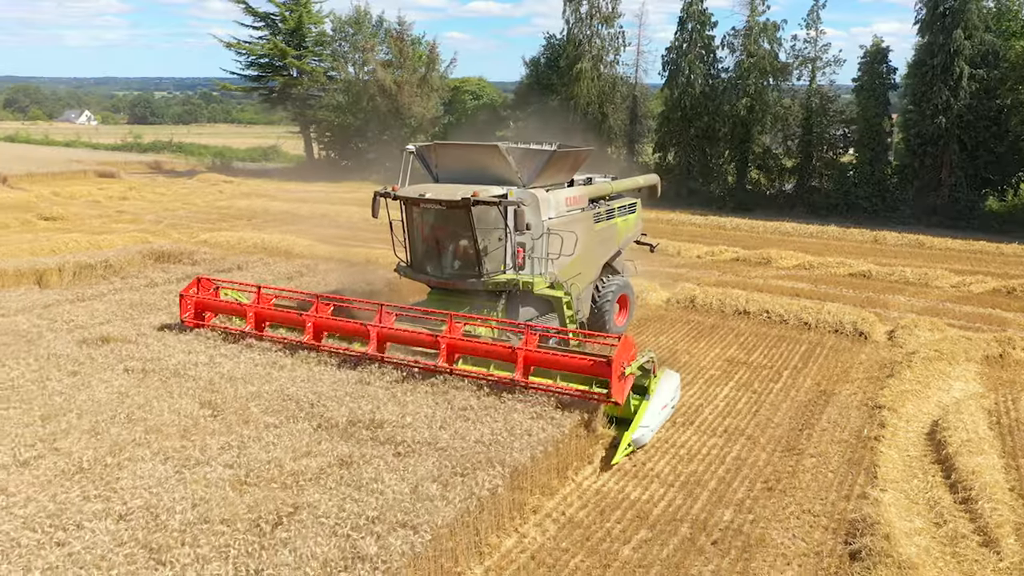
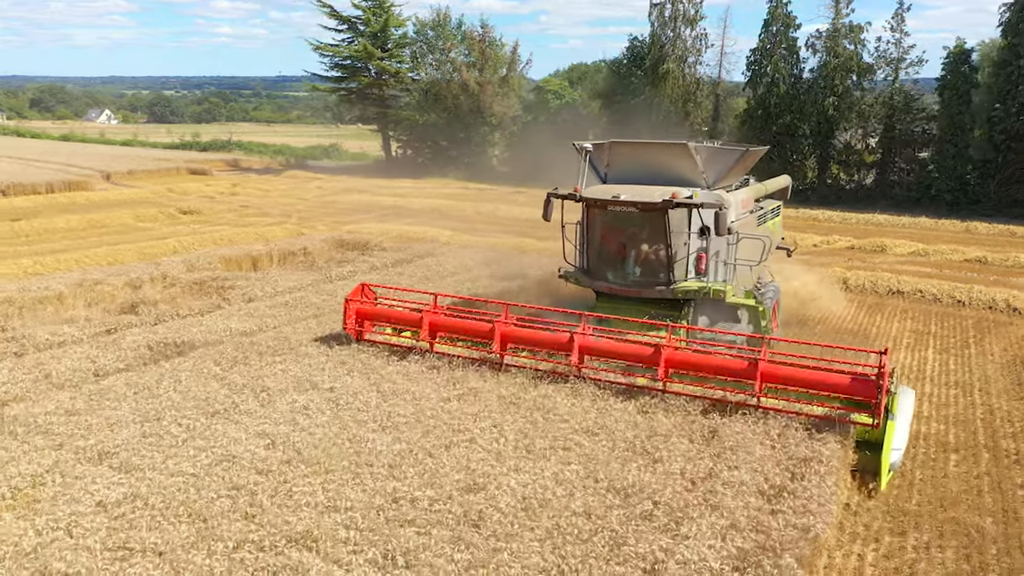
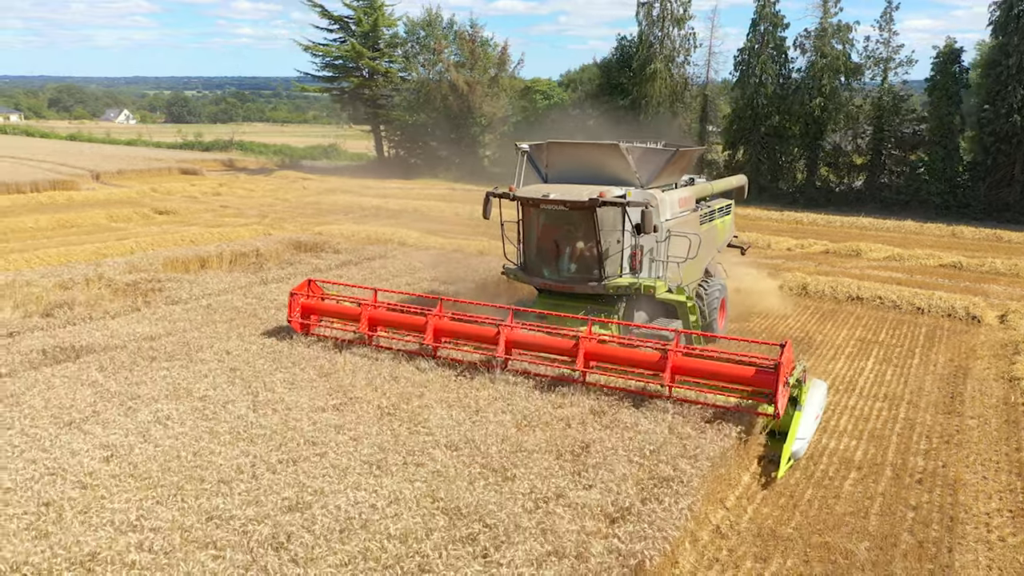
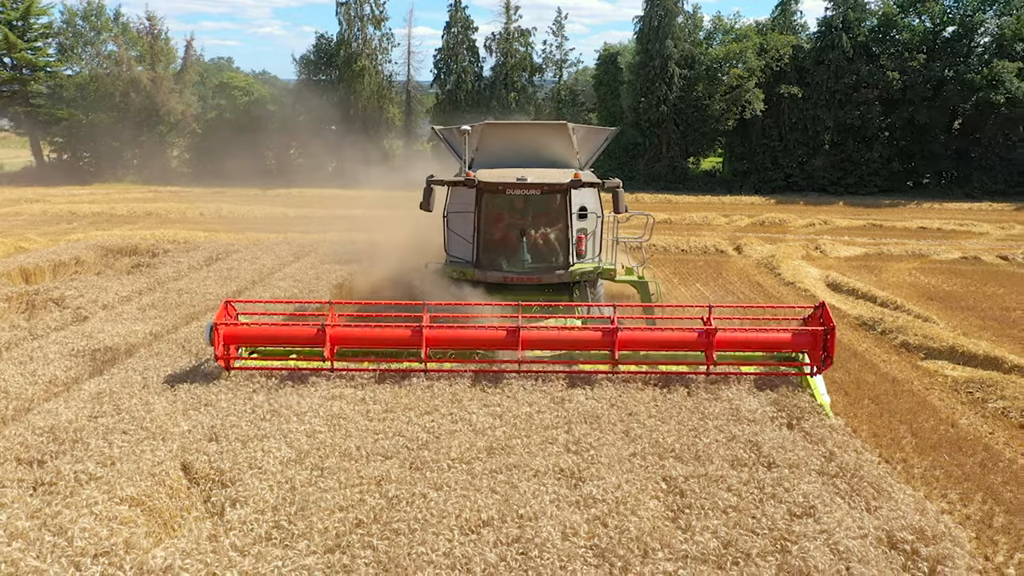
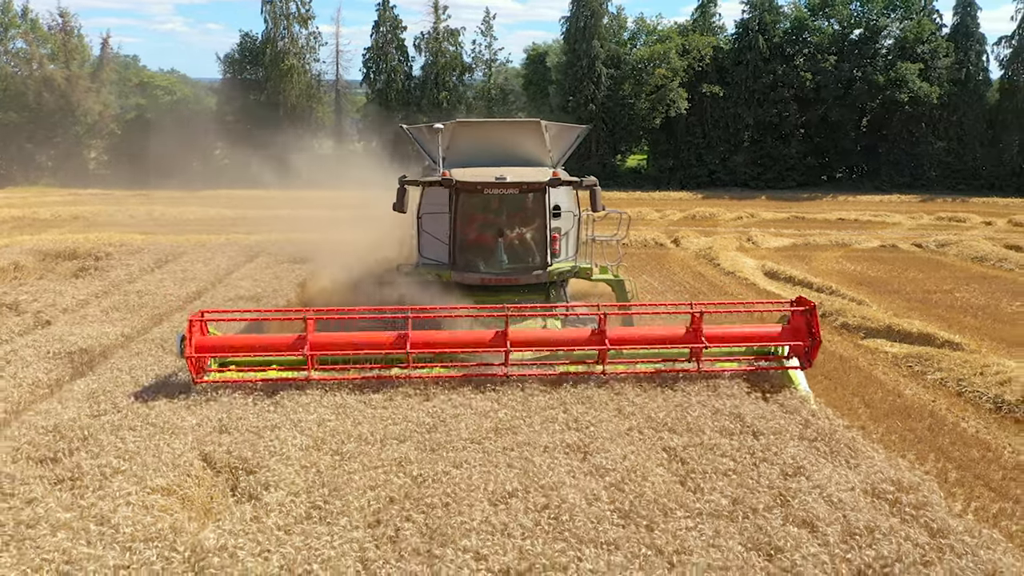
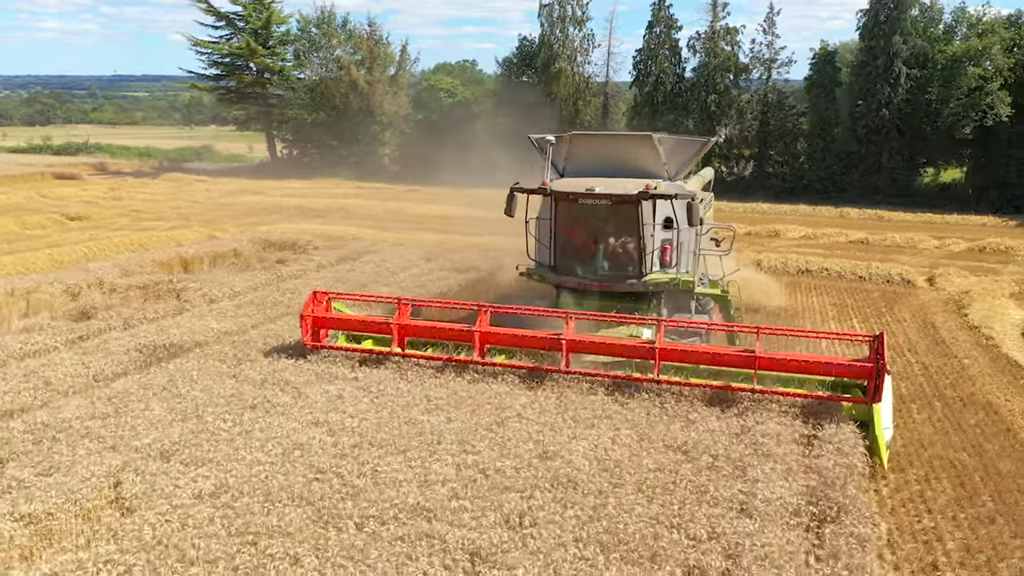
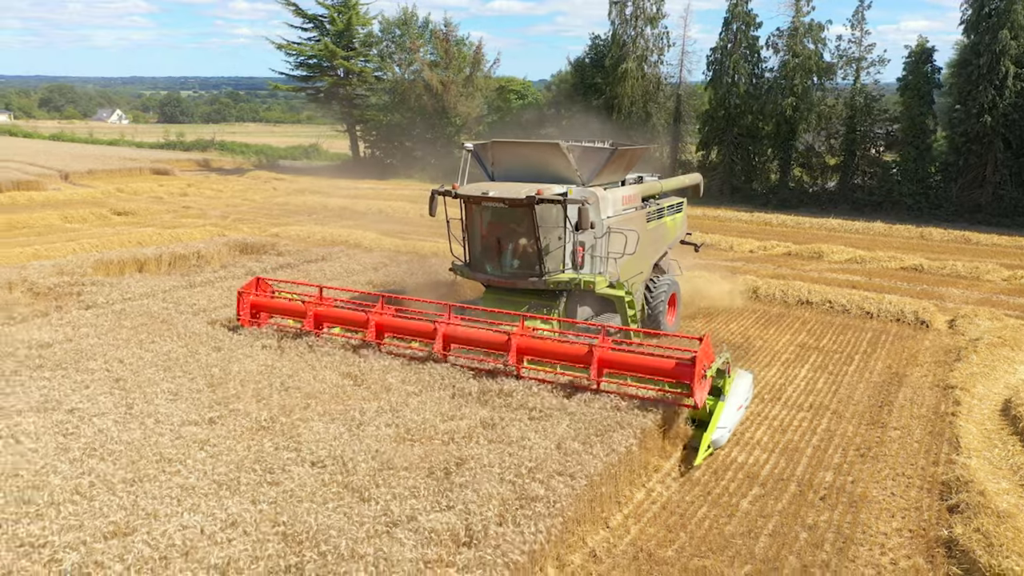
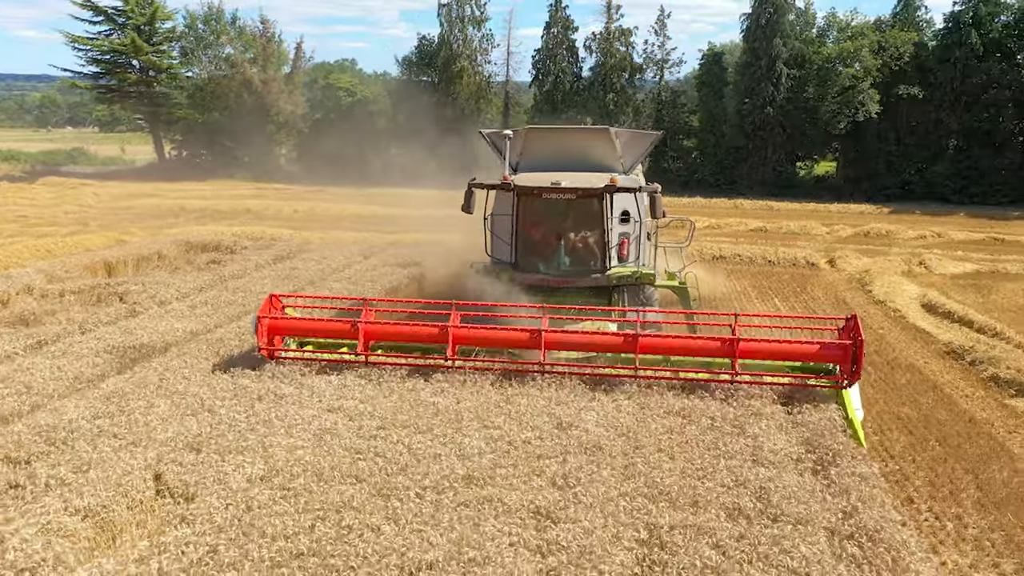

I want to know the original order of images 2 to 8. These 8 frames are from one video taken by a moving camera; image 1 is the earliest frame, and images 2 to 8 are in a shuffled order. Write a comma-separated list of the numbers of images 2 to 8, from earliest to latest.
7, 3, 2, 6, 8, 4, 5
